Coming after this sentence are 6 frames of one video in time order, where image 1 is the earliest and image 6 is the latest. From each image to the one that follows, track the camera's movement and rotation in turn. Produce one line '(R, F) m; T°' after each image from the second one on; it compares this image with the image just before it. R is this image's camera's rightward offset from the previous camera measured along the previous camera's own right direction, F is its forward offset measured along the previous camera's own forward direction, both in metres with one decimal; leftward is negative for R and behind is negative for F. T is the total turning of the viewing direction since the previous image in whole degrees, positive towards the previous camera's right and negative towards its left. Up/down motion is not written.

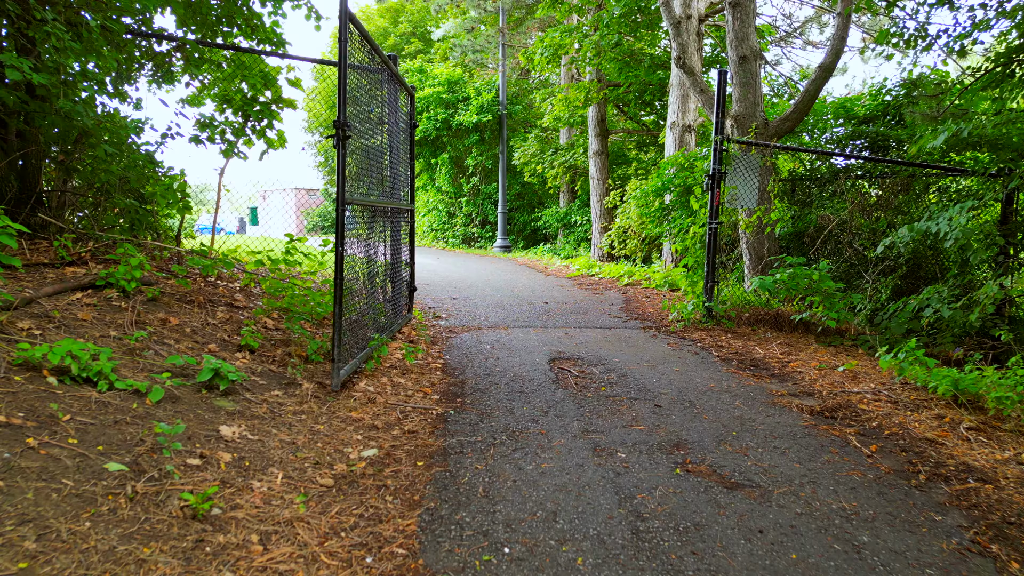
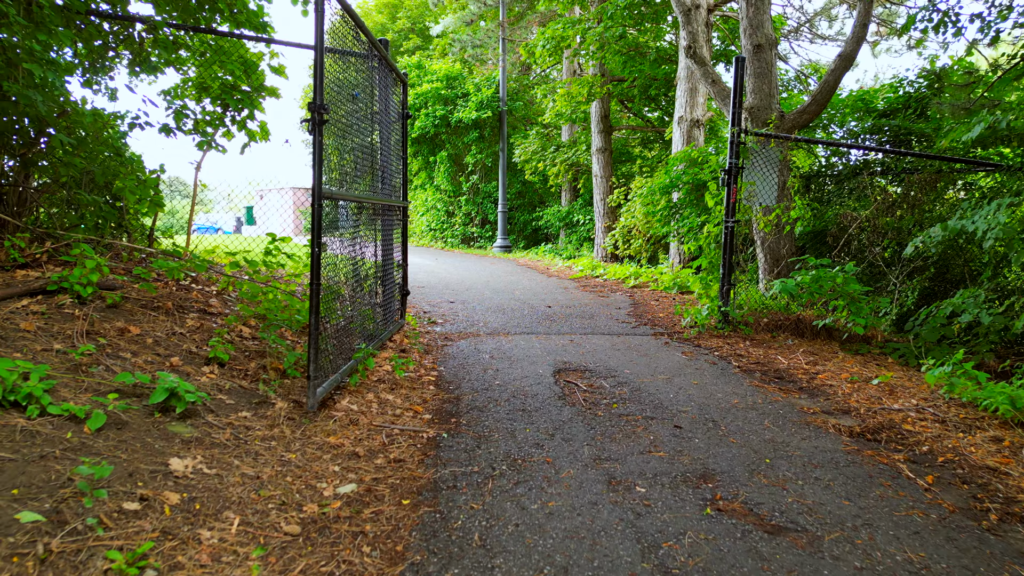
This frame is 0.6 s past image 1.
(0.0, +0.4) m; 0°
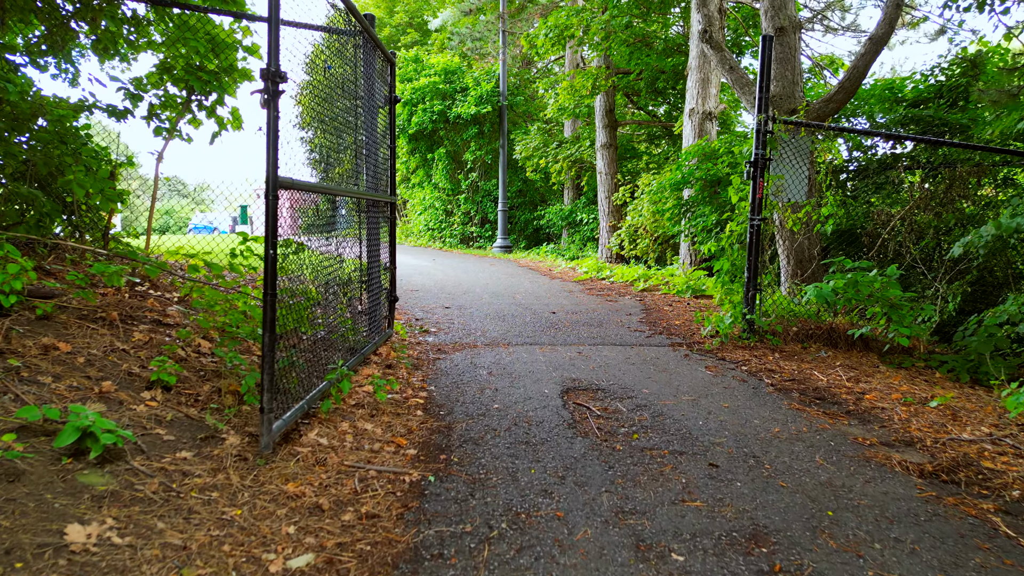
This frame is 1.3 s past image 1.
(0.0, +0.6) m; 0°
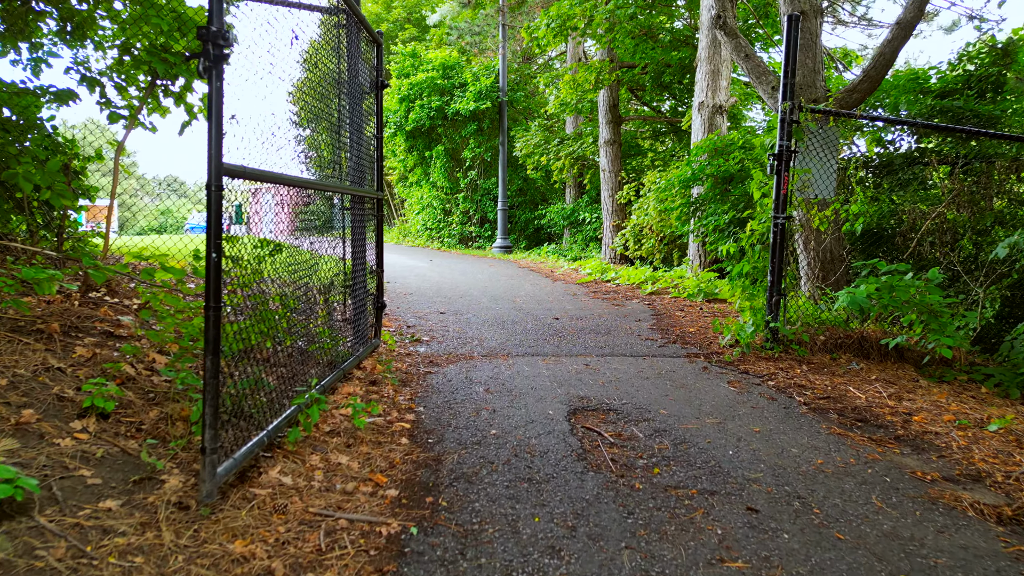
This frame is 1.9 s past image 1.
(0.0, +0.5) m; 0°
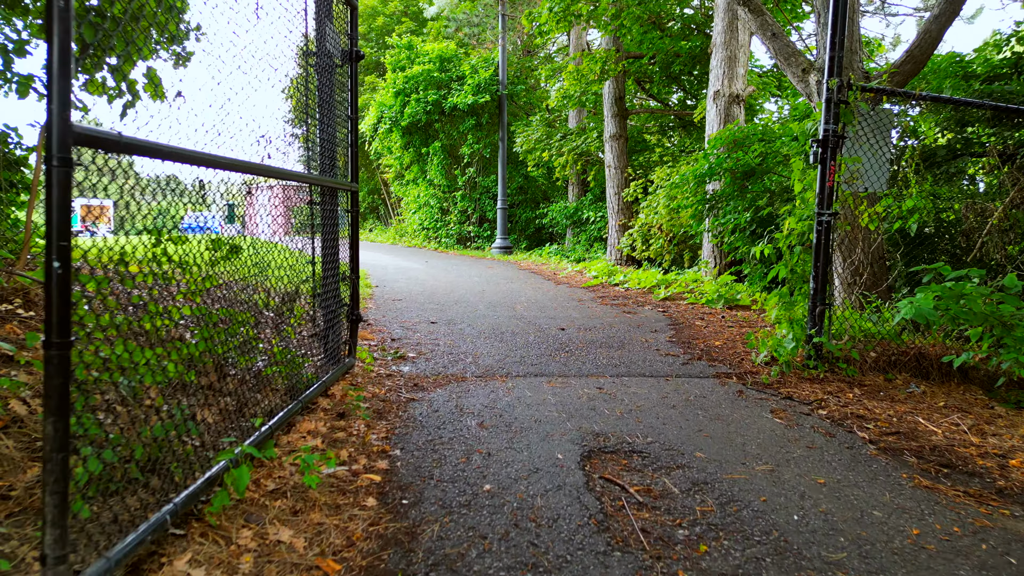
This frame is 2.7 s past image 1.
(0.0, +0.7) m; 0°
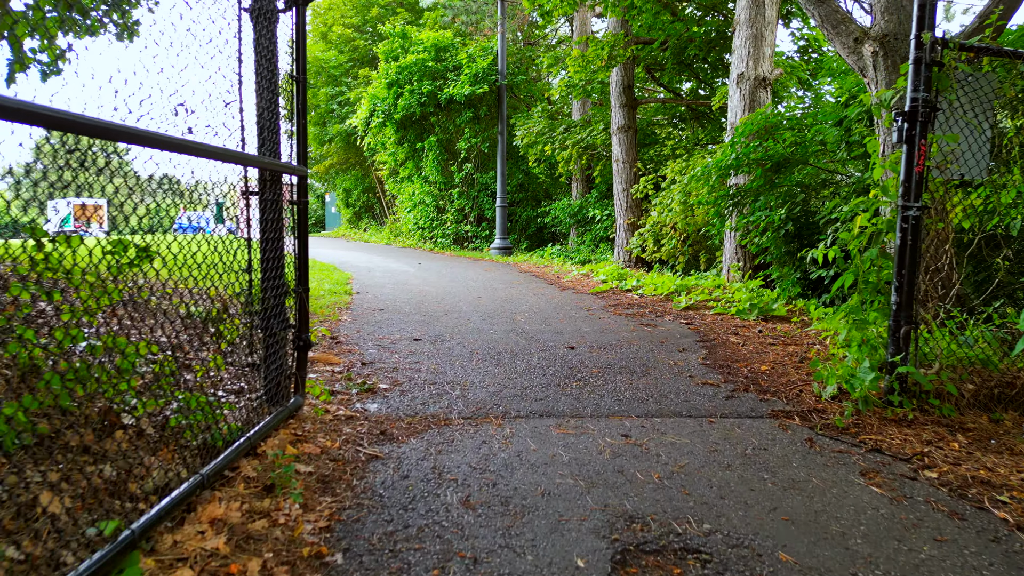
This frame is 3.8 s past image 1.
(0.0, +0.9) m; 0°
